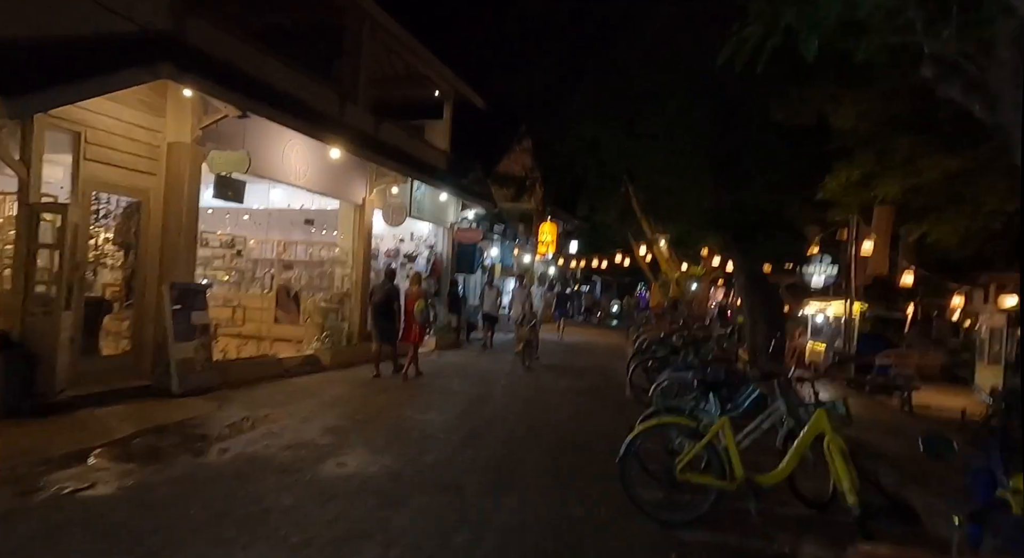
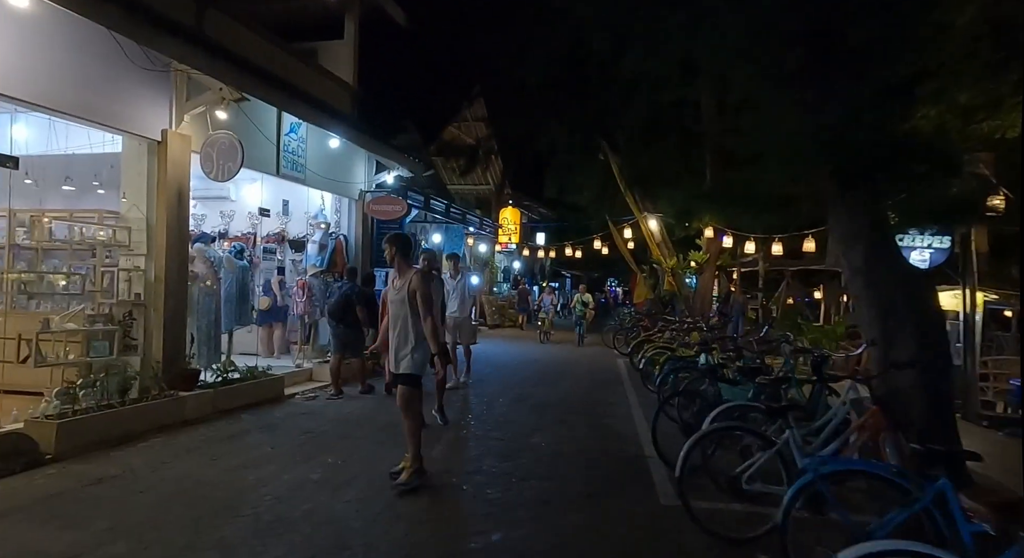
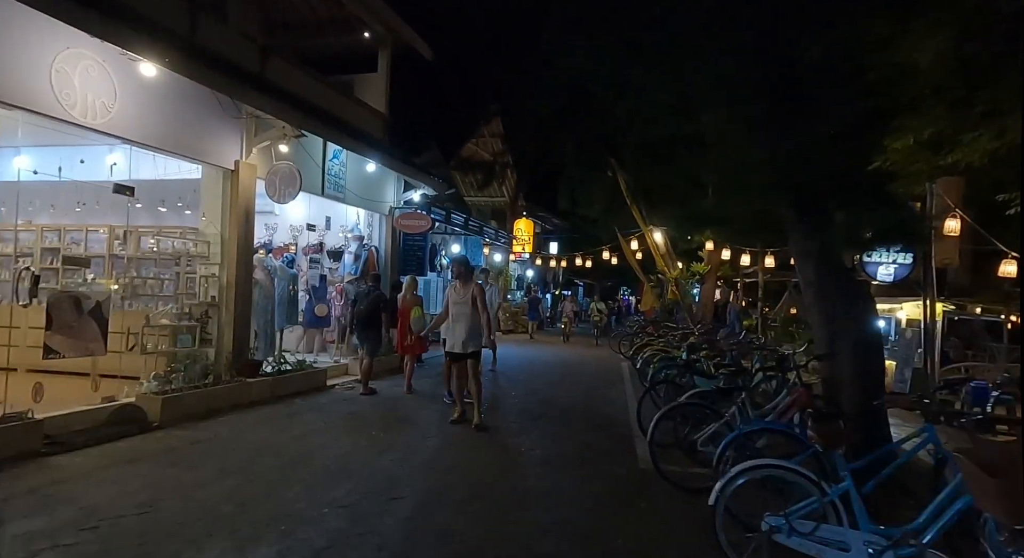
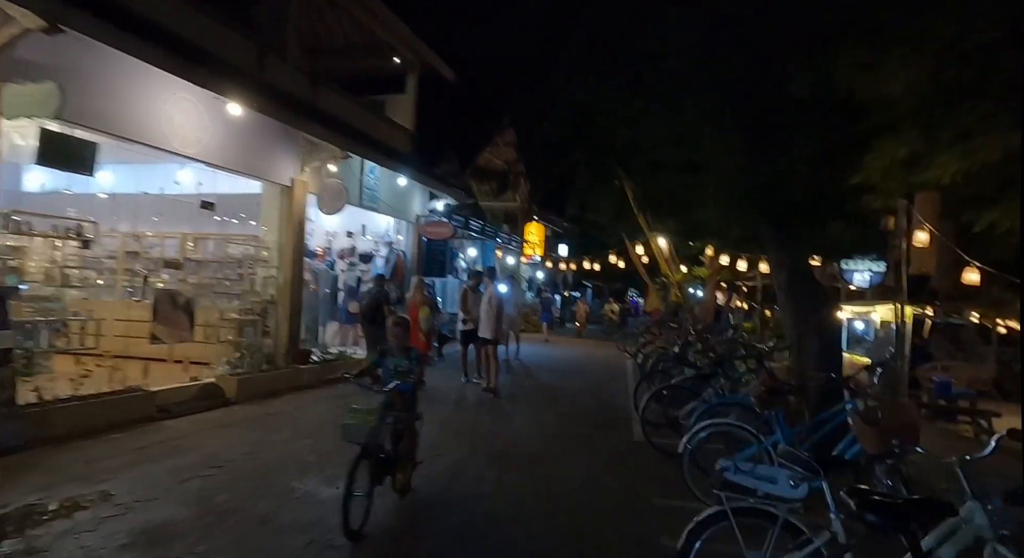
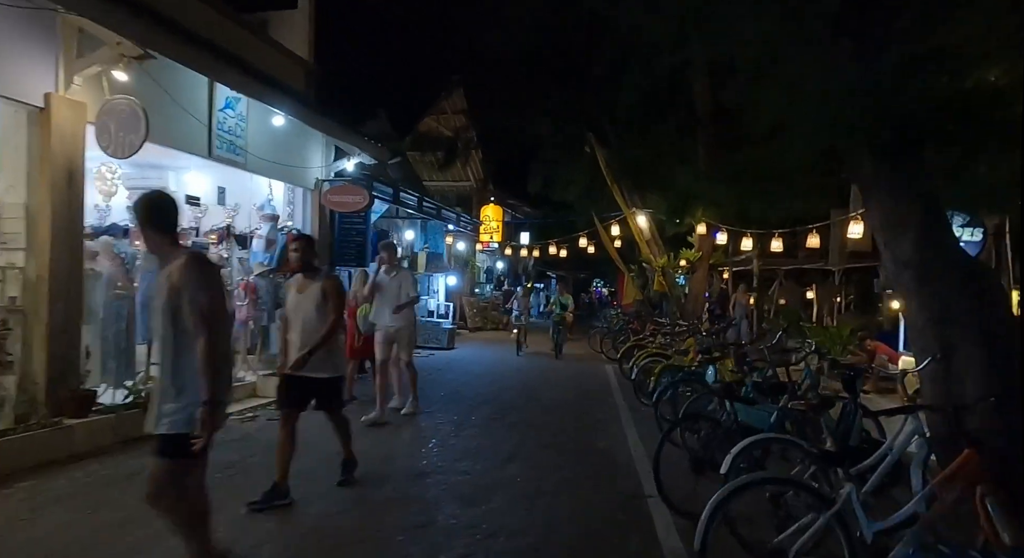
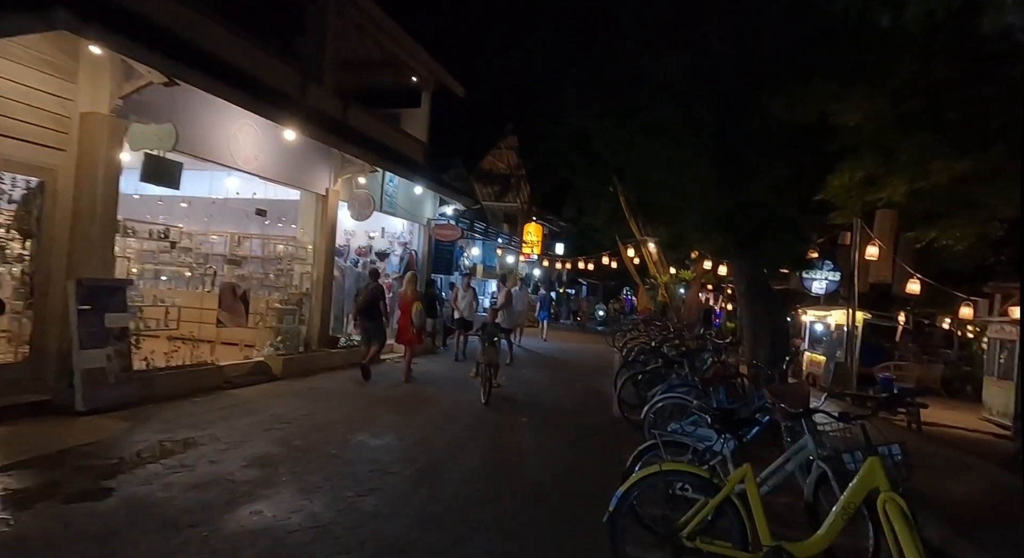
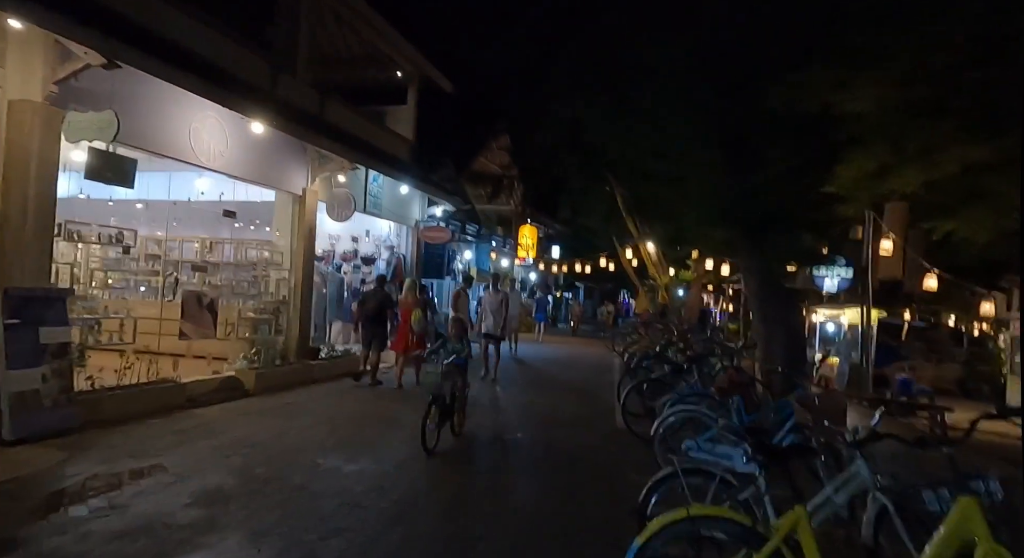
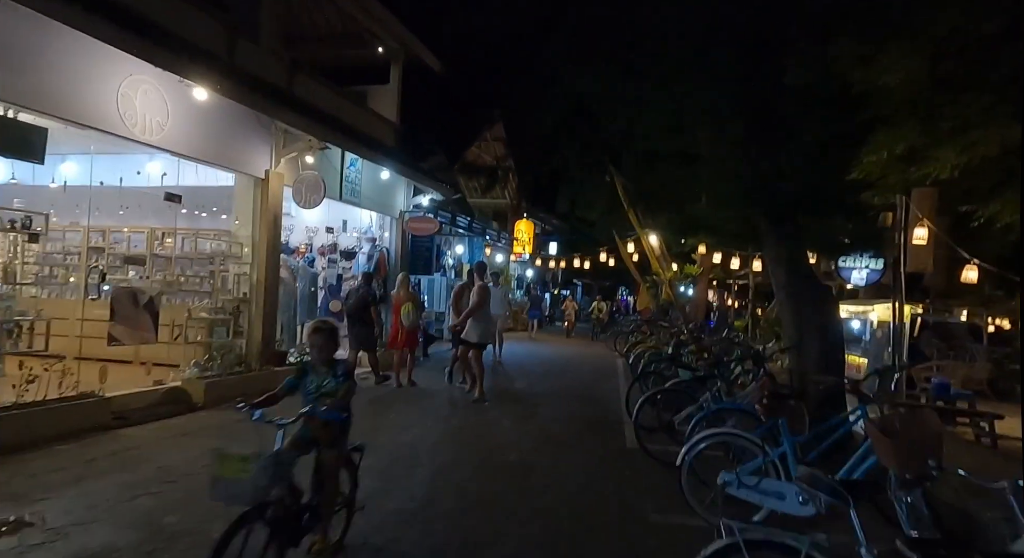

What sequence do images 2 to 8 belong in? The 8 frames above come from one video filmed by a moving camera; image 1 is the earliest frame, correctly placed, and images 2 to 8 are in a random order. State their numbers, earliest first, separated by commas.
6, 7, 4, 8, 3, 2, 5
